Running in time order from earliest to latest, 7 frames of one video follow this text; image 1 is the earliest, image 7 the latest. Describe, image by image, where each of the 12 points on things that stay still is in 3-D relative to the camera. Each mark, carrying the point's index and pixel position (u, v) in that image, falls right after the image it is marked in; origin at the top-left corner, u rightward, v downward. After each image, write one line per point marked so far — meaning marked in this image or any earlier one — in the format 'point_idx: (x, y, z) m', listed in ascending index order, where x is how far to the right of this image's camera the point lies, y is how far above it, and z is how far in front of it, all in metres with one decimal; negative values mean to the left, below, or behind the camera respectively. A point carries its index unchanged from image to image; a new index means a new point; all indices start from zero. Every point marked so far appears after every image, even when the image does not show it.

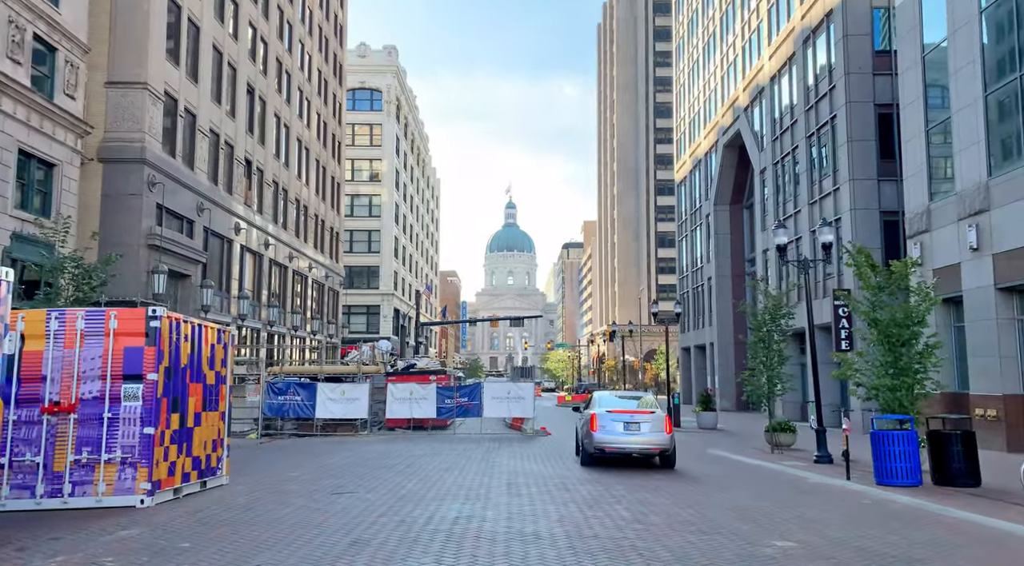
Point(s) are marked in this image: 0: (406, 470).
0: (-1.9, -3.4, +14.6) m
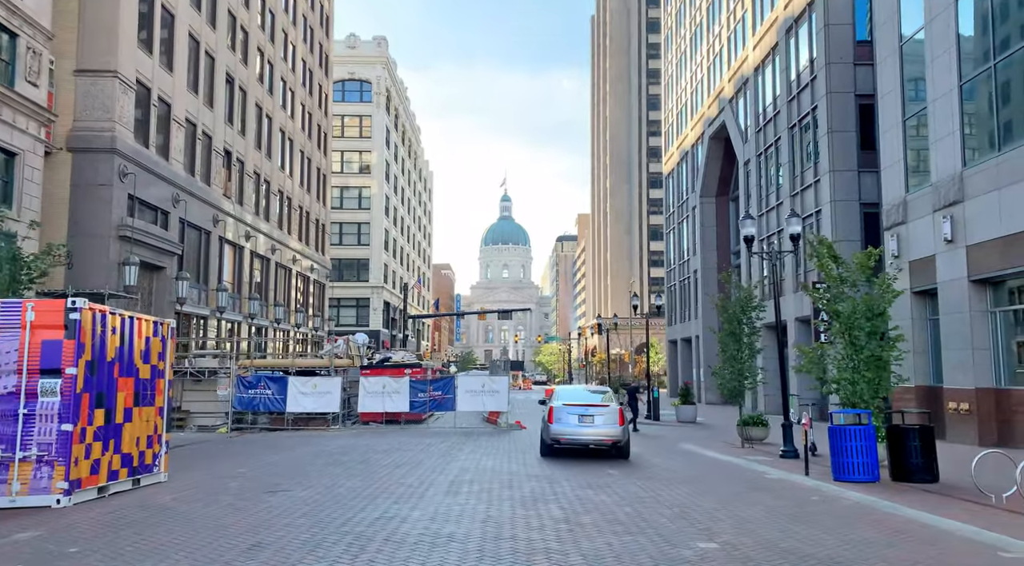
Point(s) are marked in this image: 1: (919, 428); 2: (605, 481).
0: (-2.8, -3.3, +14.3) m
1: (+6.5, -2.3, +12.8) m
2: (+1.4, -3.1, +12.3) m
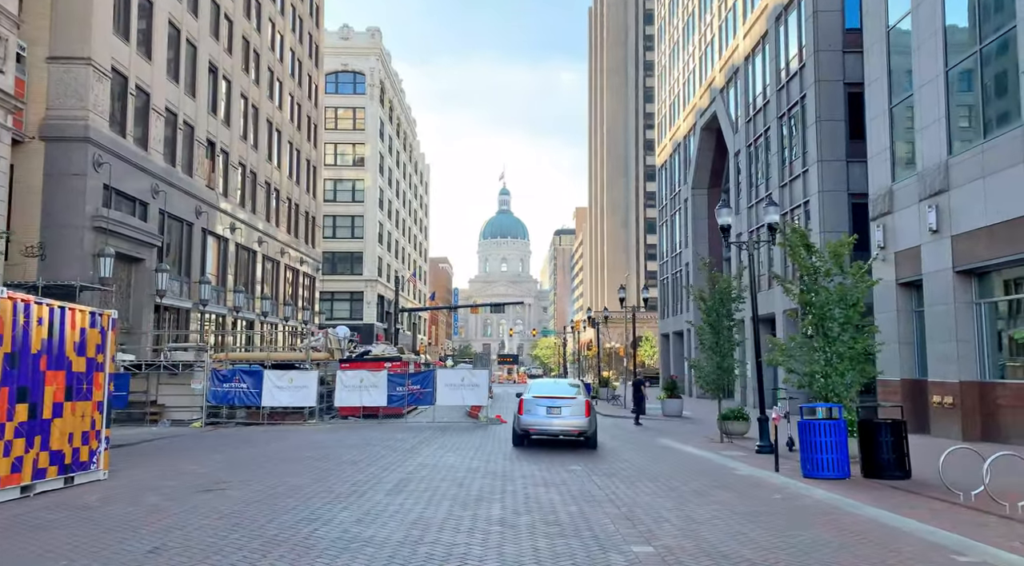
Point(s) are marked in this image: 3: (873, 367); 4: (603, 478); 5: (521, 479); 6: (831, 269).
0: (-3.4, -3.1, +13.8) m
1: (+5.8, -2.2, +12.3) m
2: (+0.7, -2.9, +11.8) m
3: (+6.2, -1.4, +13.9) m
4: (+1.4, -3.0, +12.0) m
5: (+0.1, -2.9, +11.6) m
6: (+5.6, +0.2, +14.0) m
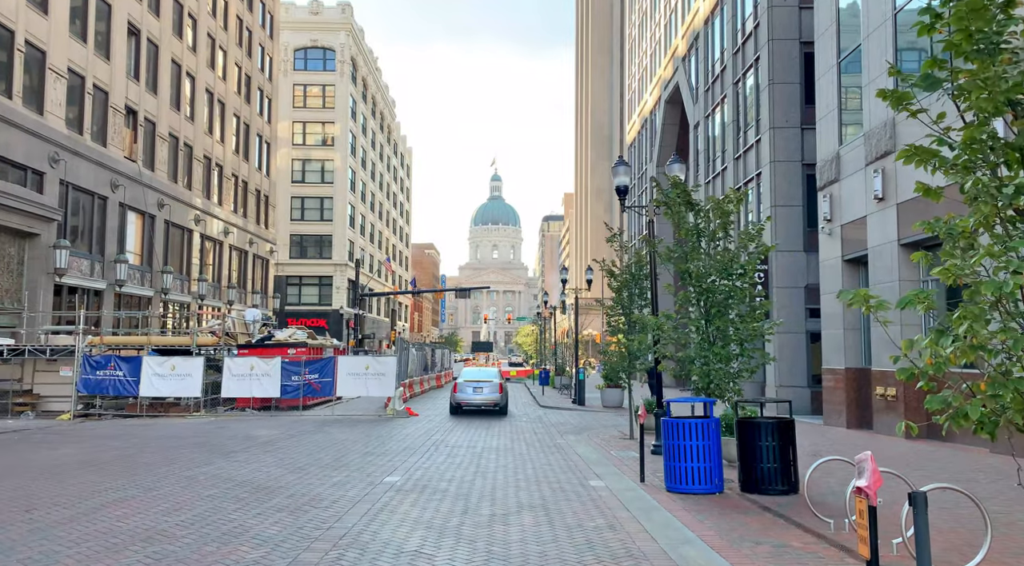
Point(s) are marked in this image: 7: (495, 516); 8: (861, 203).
0: (-6.1, -2.6, +11.1) m
1: (+3.2, -1.7, +9.7) m
2: (-2.0, -2.4, +9.2) m
3: (+3.6, -1.0, +11.2) m
4: (-1.3, -2.5, +9.4) m
5: (-2.6, -2.4, +8.9) m
6: (+2.9, +0.7, +11.3) m
7: (-0.1, -2.4, +8.2) m
8: (+8.5, +2.0, +19.6) m
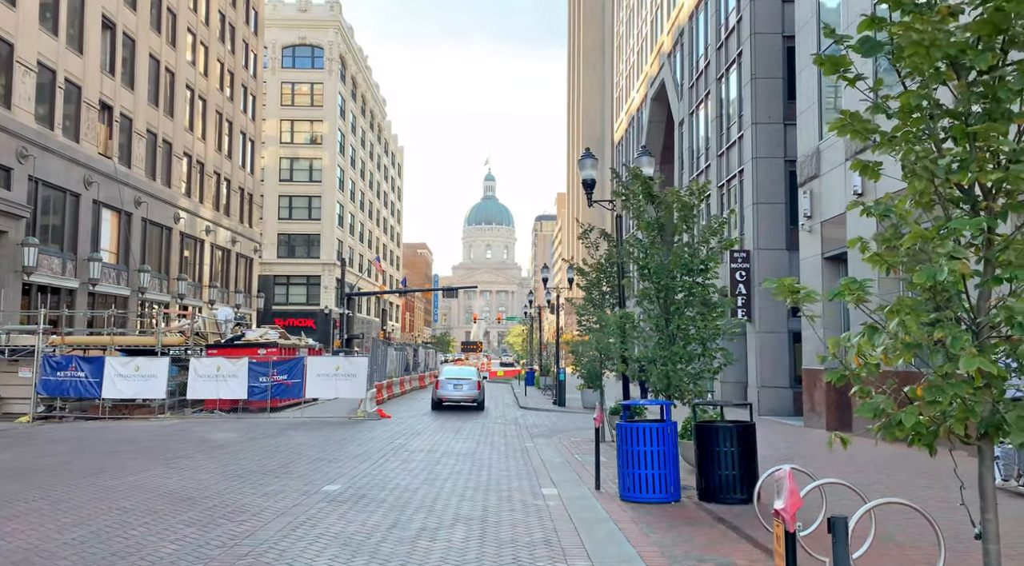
0: (-6.8, -2.5, +10.5) m
1: (+2.5, -1.6, +9.1) m
2: (-2.6, -2.4, +8.5) m
3: (+2.9, -0.9, +10.7) m
4: (-2.0, -2.4, +8.8) m
5: (-3.2, -2.3, +8.3) m
6: (+2.2, +0.8, +10.7) m
7: (-0.8, -2.3, +7.6) m
8: (+7.8, +2.0, +19.0) m
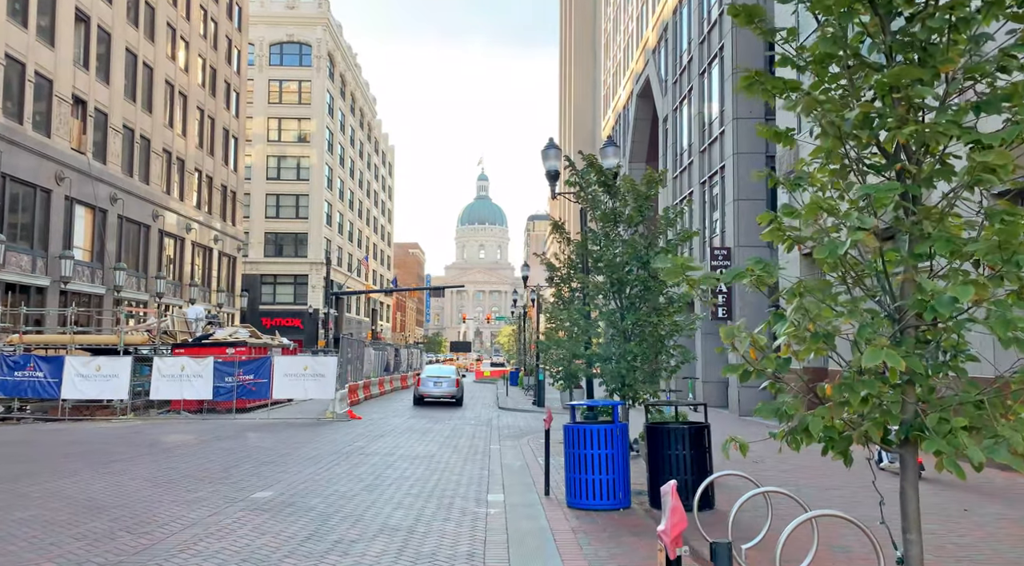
0: (-7.4, -2.5, +9.9) m
1: (+1.8, -1.6, +8.5) m
2: (-3.3, -2.3, +7.9) m
3: (+2.2, -0.8, +10.1) m
4: (-2.6, -2.3, +8.2) m
5: (-3.9, -2.2, +7.7) m
6: (+1.6, +0.9, +10.2) m
7: (-1.5, -2.3, +7.0) m
8: (+7.1, +2.1, +18.5) m
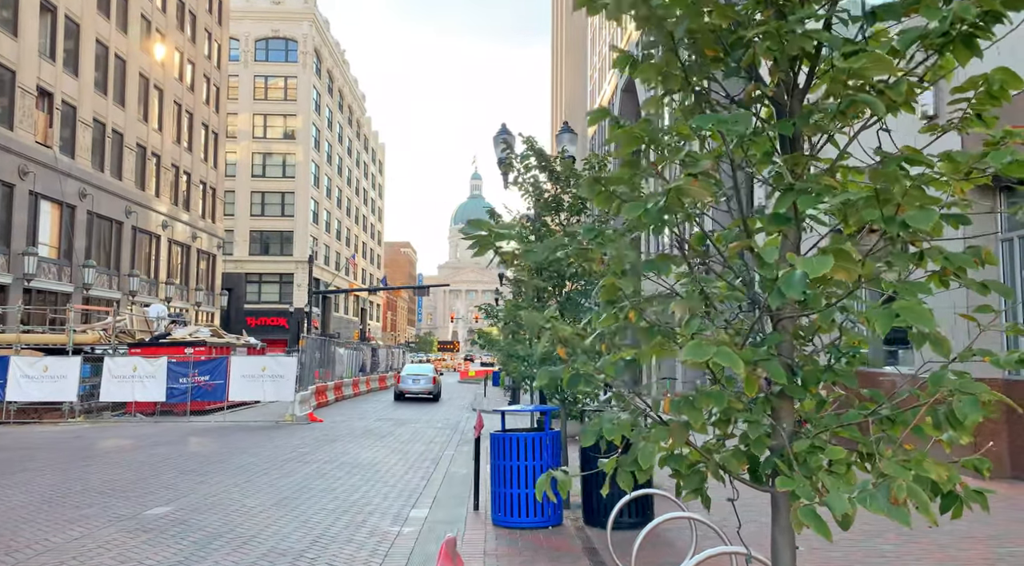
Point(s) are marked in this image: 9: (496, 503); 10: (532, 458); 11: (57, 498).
0: (-8.3, -2.4, +8.9) m
1: (+1.0, -1.5, +7.6) m
2: (-4.1, -2.2, +7.0) m
3: (+1.4, -0.8, +9.2) m
4: (-3.4, -2.3, +7.3) m
5: (-4.7, -2.2, +6.8) m
6: (+0.7, +0.9, +9.3) m
7: (-2.3, -2.2, +6.1) m
8: (+6.2, +2.1, +17.7) m
9: (-0.1, -2.2, +8.0) m
10: (+0.2, -1.7, +7.9) m
11: (-5.1, -2.4, +9.0) m
